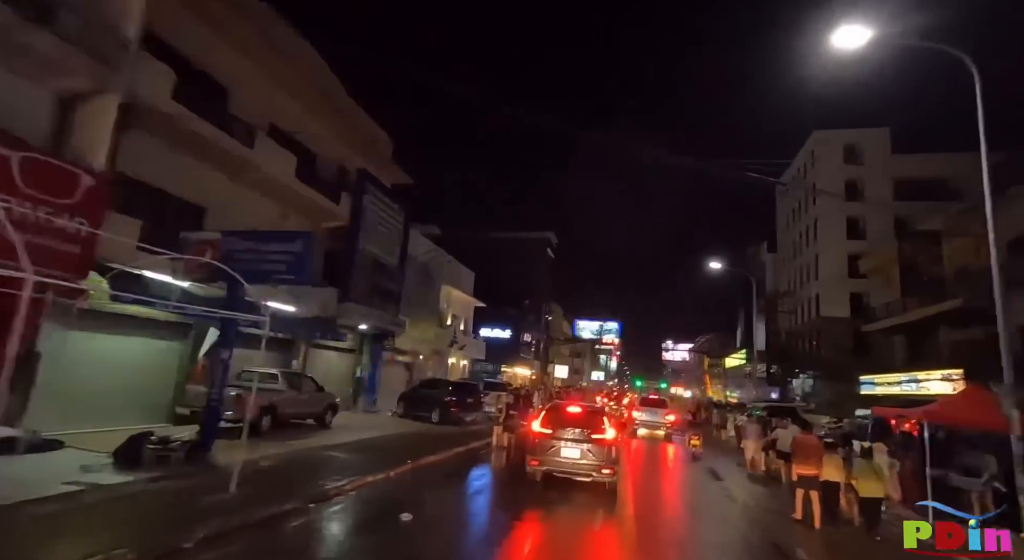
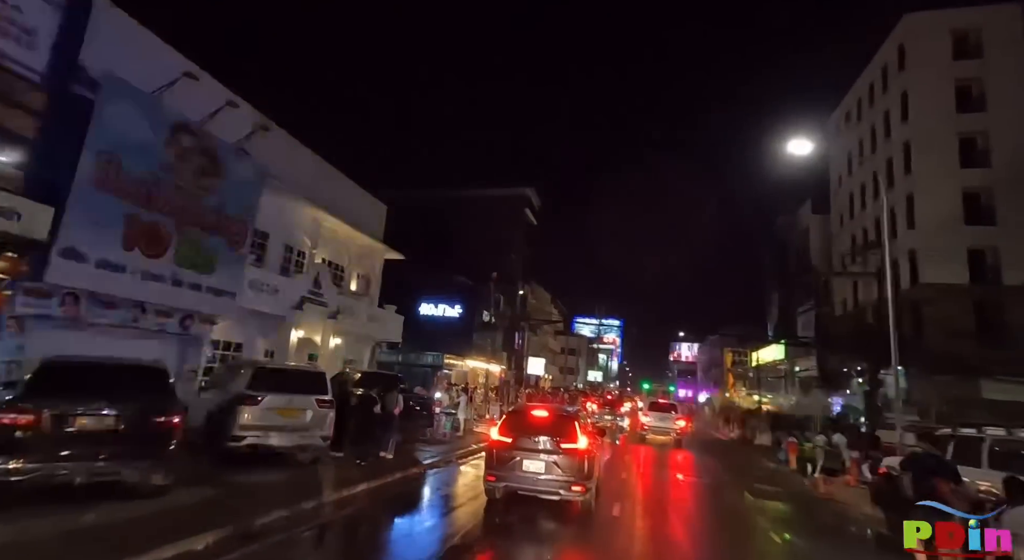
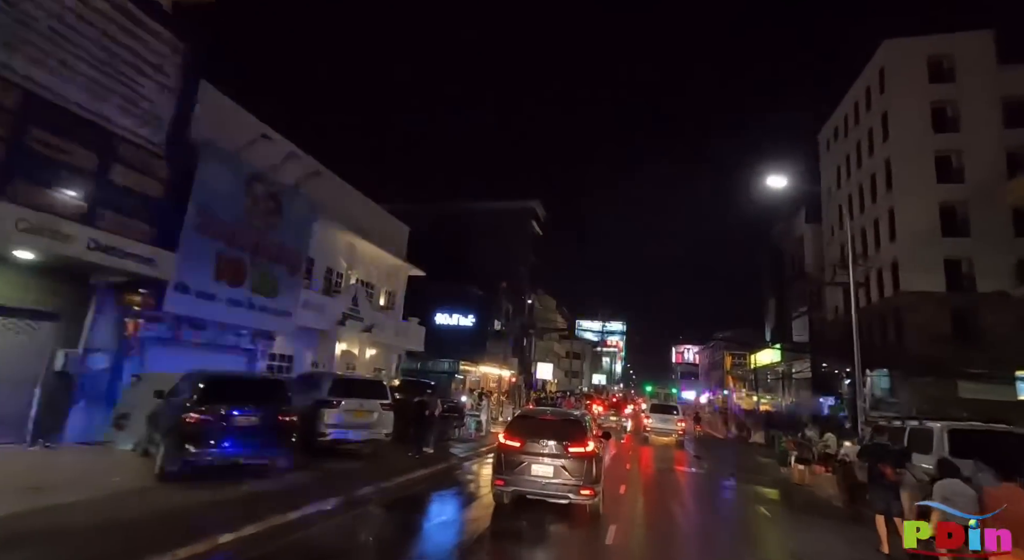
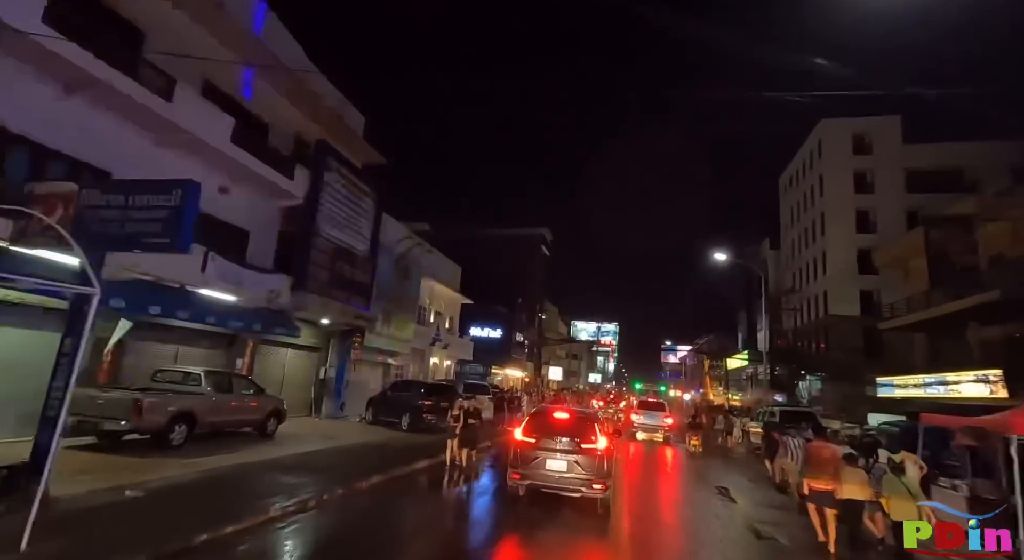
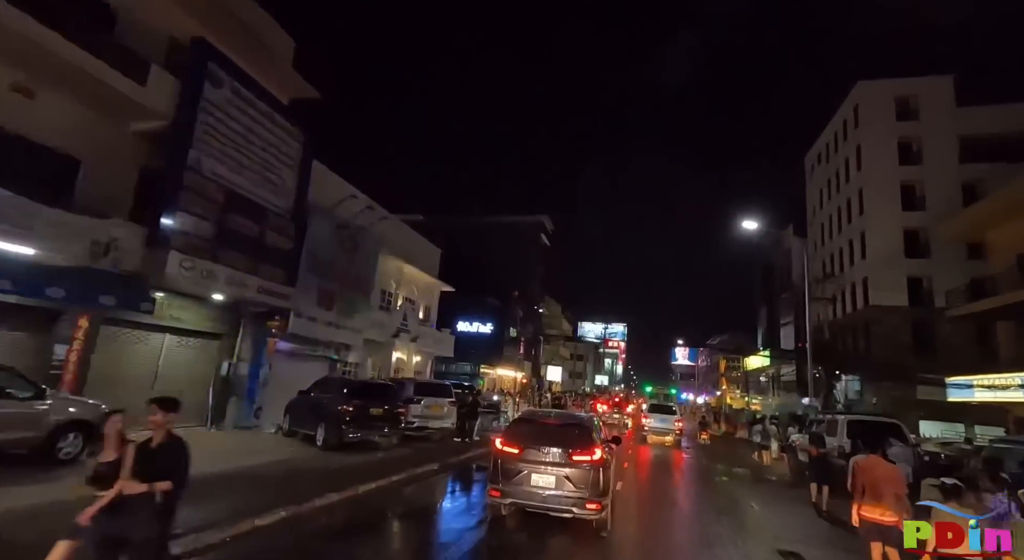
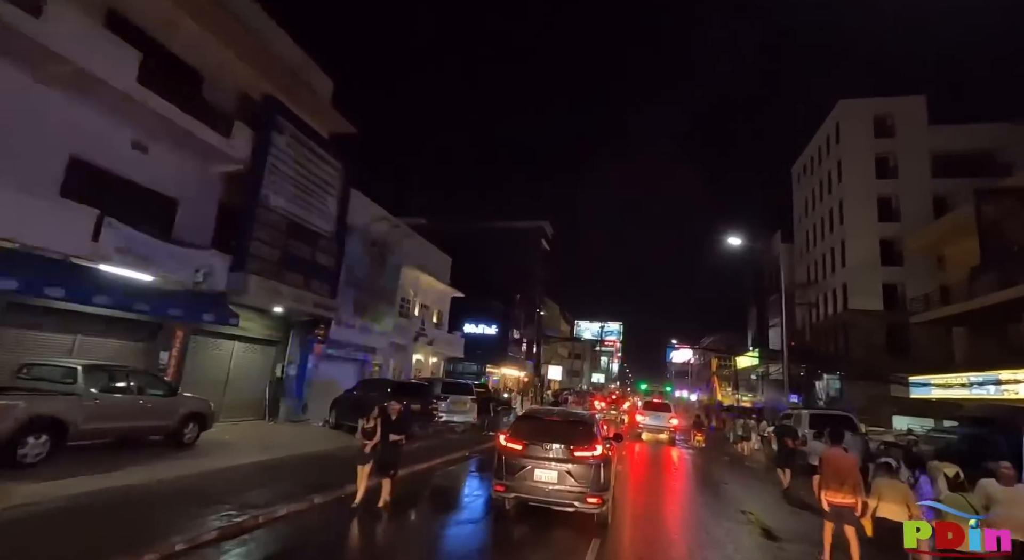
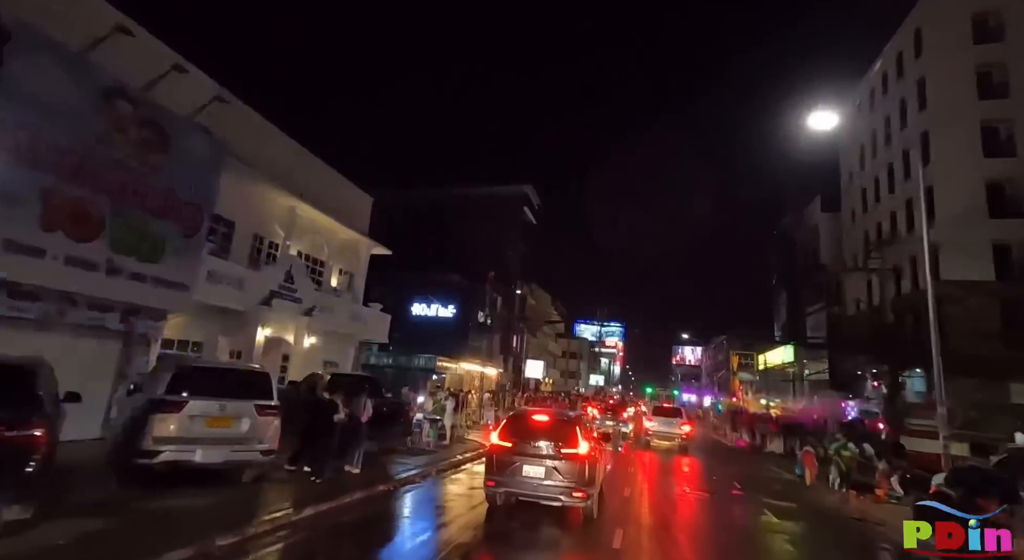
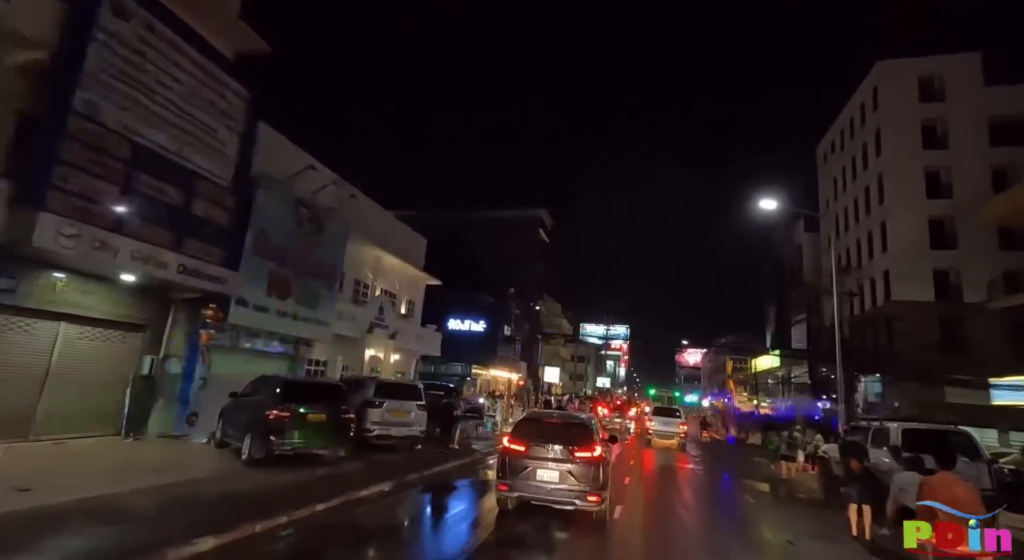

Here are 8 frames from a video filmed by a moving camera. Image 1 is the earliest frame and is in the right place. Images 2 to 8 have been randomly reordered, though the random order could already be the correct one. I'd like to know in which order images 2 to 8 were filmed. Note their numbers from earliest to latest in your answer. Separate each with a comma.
4, 6, 5, 8, 3, 2, 7
